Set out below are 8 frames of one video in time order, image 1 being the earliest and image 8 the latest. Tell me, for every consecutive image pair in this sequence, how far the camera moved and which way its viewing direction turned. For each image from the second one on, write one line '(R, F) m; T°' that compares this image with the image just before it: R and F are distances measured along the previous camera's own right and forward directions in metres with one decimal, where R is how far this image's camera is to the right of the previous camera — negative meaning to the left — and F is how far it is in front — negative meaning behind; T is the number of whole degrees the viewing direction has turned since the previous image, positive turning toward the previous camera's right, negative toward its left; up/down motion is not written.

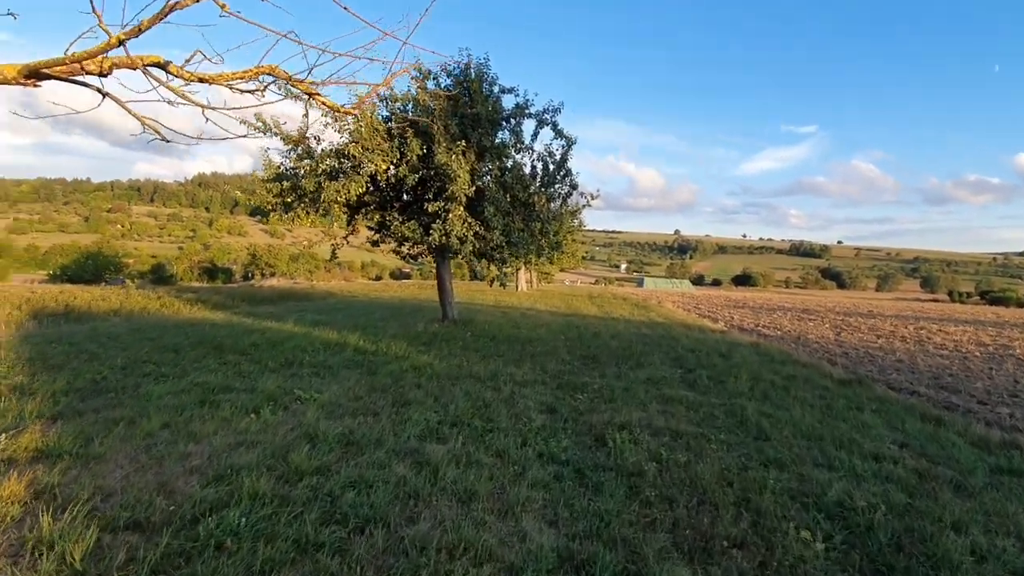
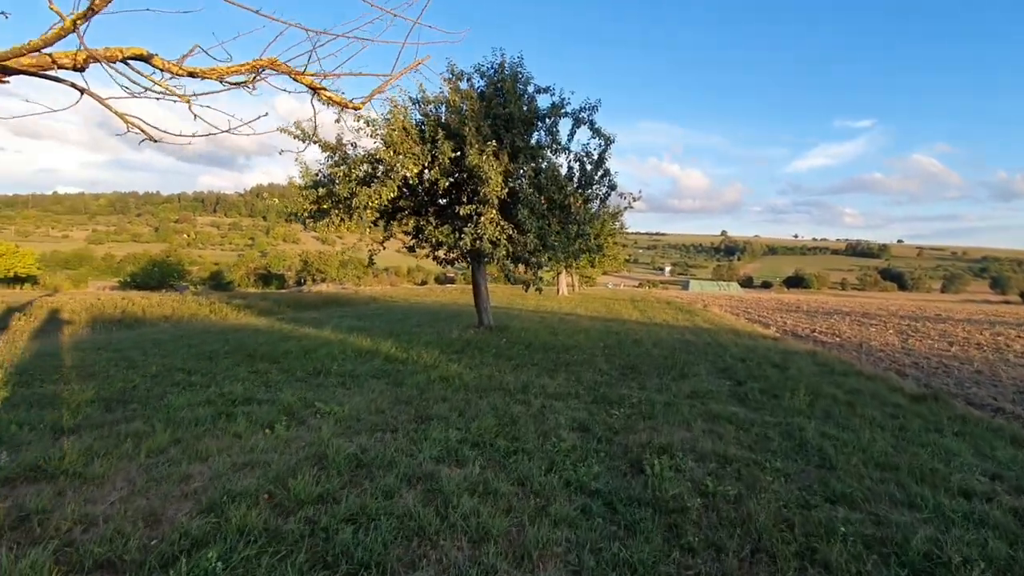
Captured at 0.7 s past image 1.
(+0.2, +0.6) m; -4°
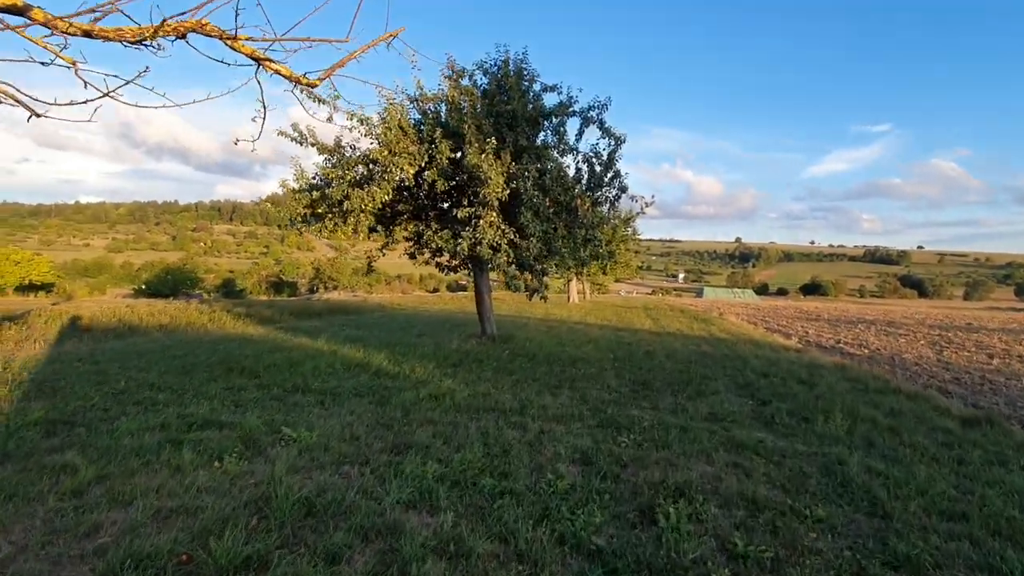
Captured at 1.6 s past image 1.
(+0.2, +0.9) m; -1°
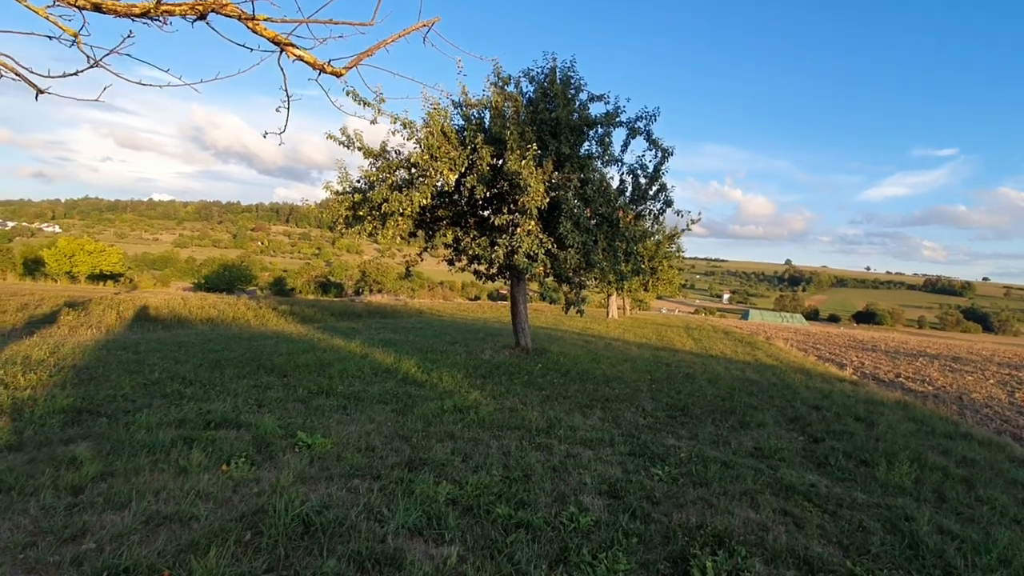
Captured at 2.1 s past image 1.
(+0.1, +0.4) m; -4°
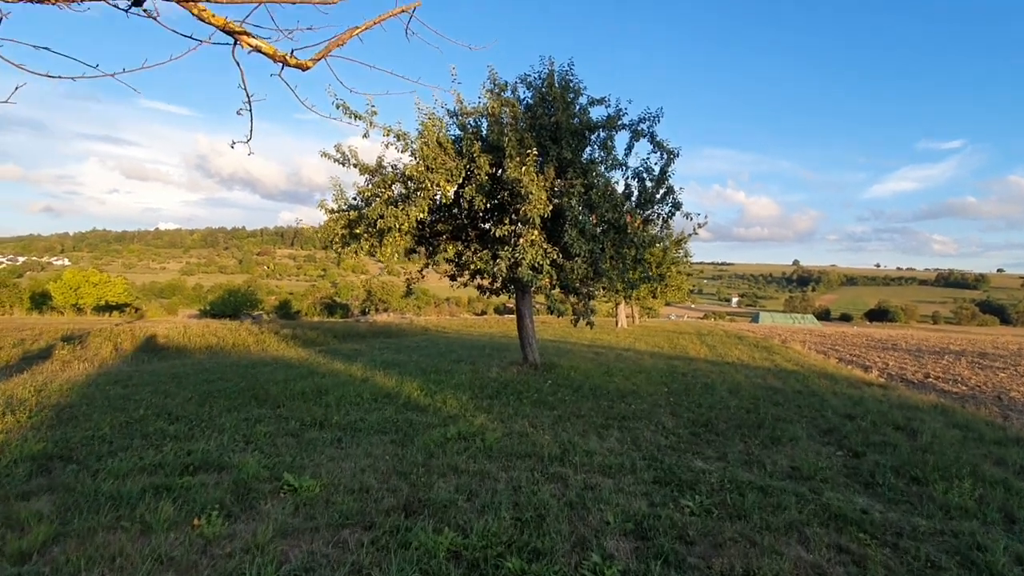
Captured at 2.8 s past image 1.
(0.0, +0.6) m; -1°
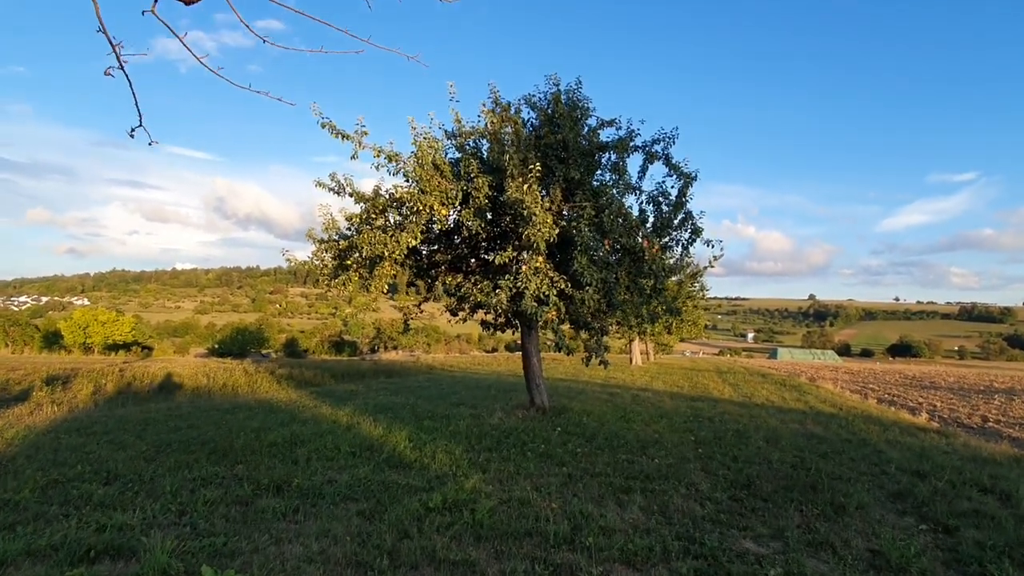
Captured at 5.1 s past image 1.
(+0.2, +1.3) m; -1°
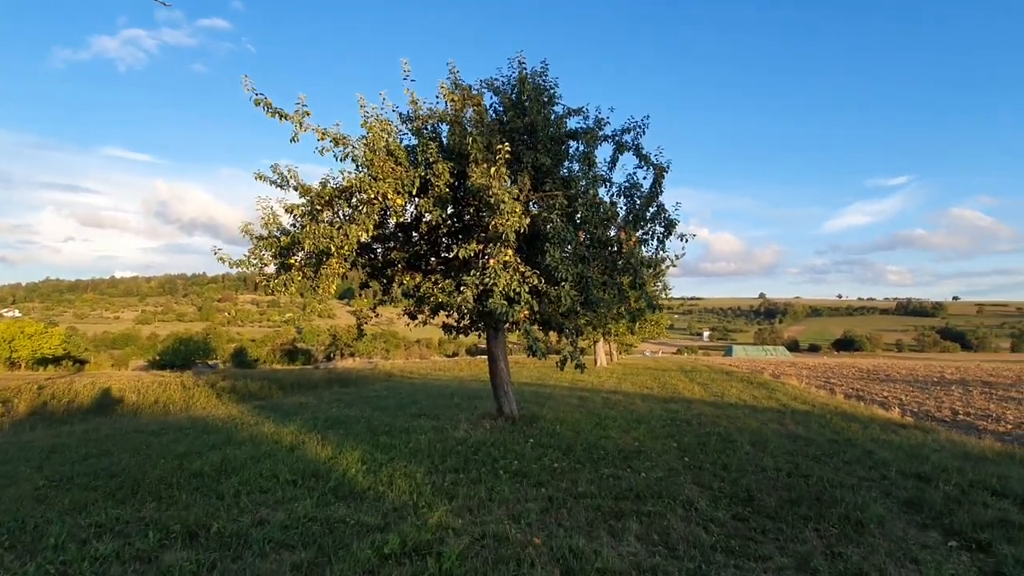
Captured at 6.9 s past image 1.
(-0.1, +1.0) m; +4°
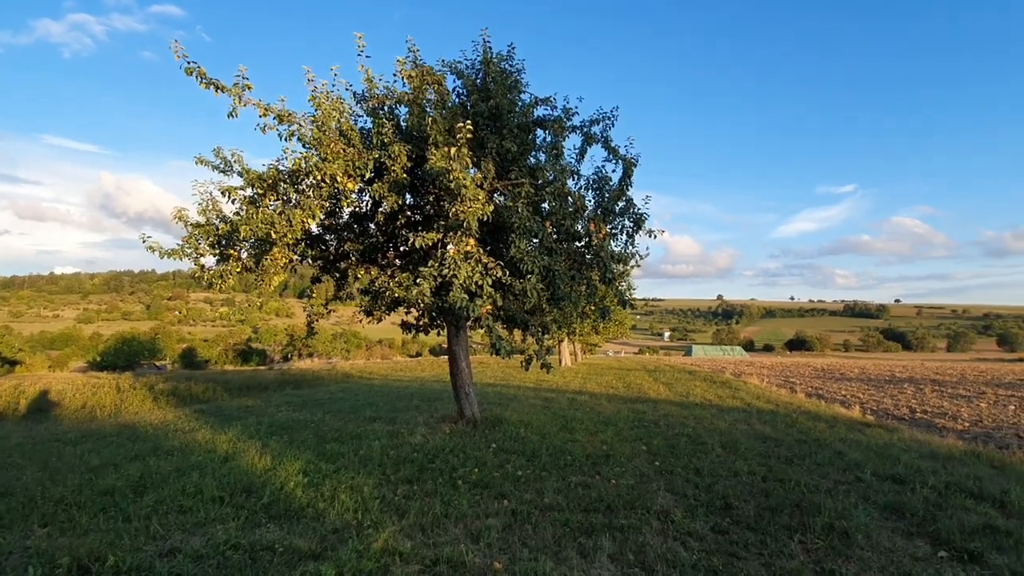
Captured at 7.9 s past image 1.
(0.0, +0.6) m; +4°
